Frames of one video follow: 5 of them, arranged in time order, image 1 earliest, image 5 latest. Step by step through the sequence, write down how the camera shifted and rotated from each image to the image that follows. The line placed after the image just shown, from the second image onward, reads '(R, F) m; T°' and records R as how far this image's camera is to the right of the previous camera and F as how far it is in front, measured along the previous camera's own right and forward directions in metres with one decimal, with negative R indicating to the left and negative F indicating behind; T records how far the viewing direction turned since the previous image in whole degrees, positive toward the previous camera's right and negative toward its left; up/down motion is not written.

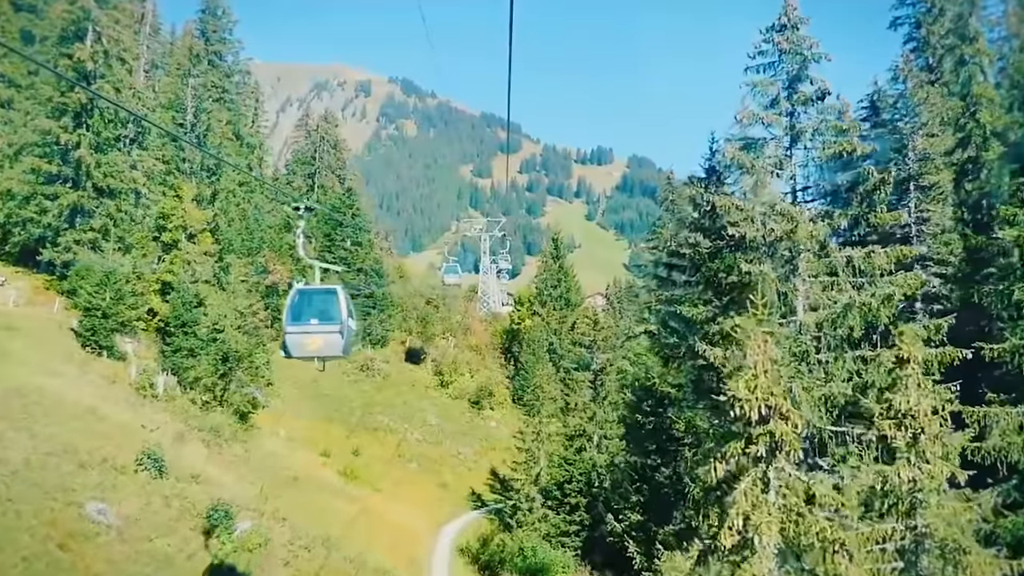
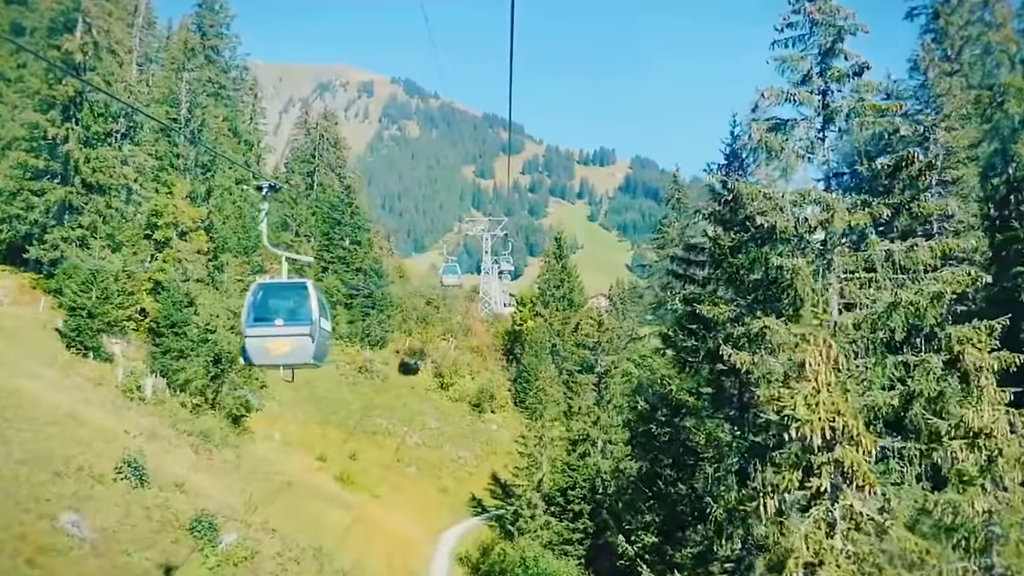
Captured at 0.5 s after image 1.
(0.0, +1.1) m; 0°
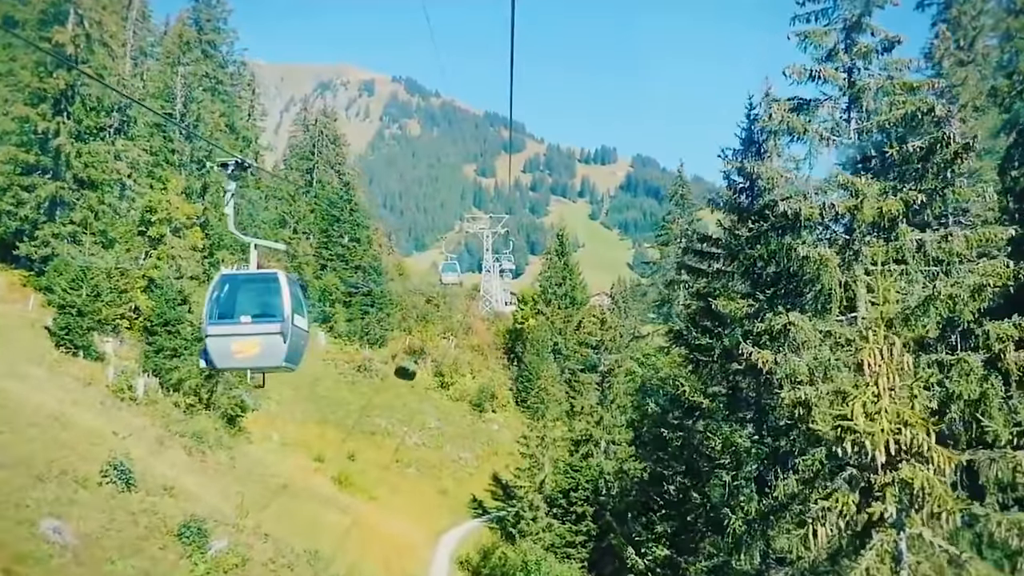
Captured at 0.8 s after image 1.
(0.0, +0.7) m; 0°
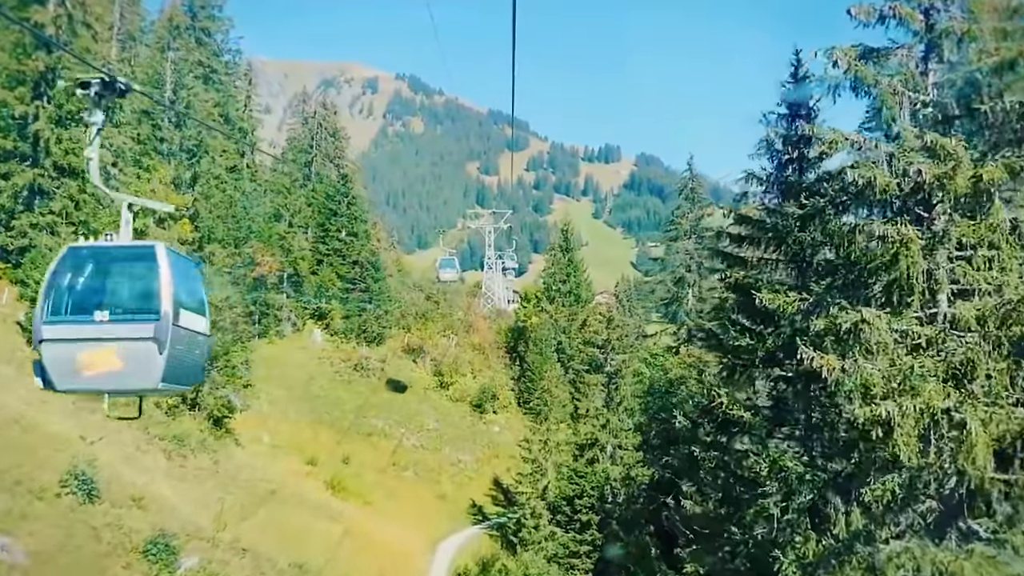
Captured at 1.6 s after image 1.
(0.0, +1.7) m; 0°
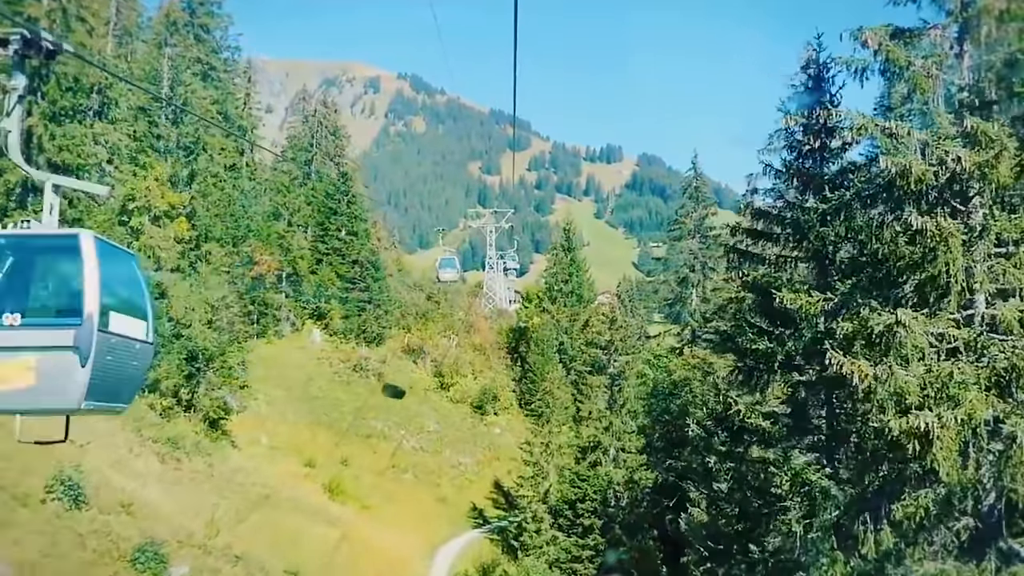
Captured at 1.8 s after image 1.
(0.0, +0.6) m; 0°
